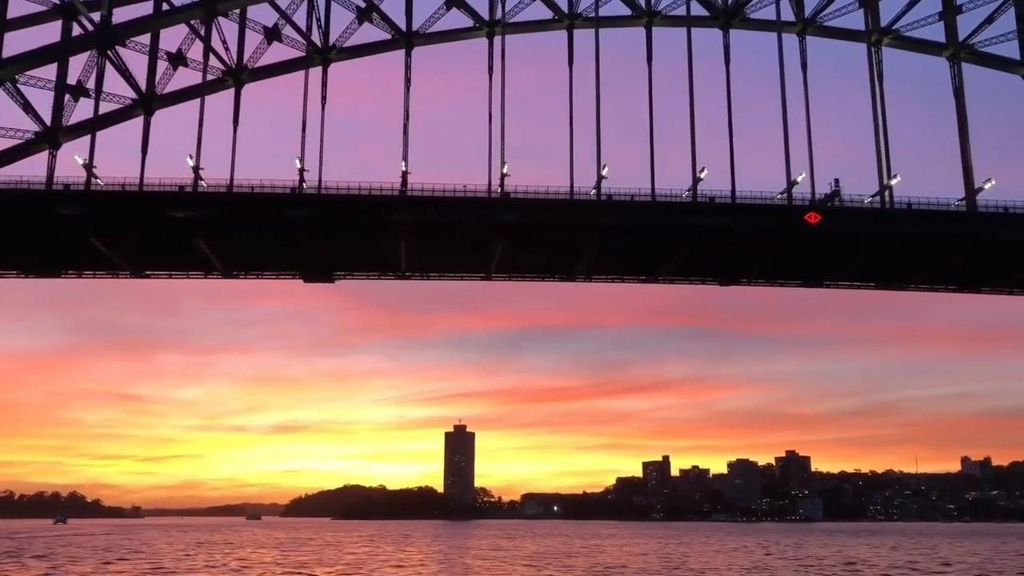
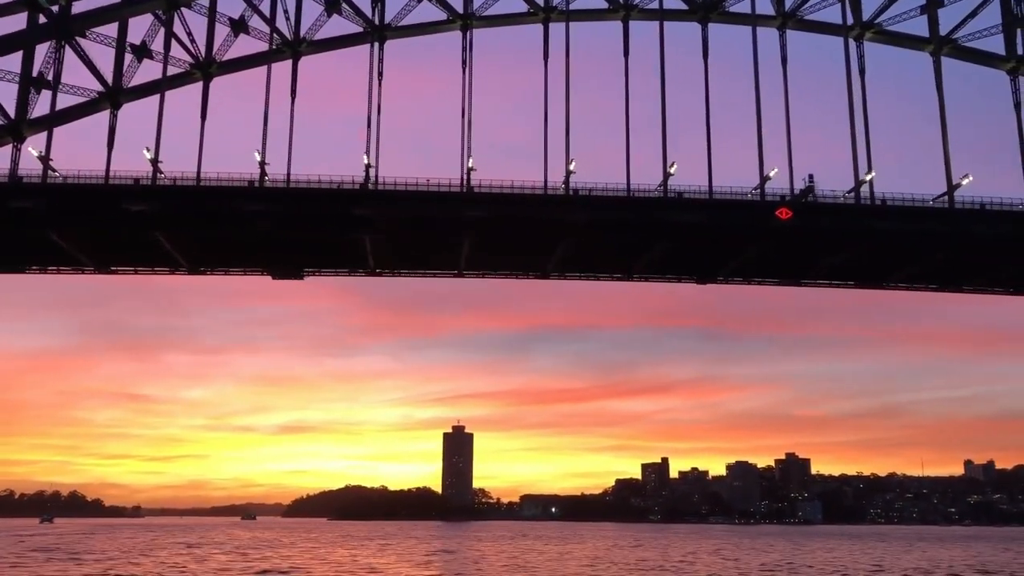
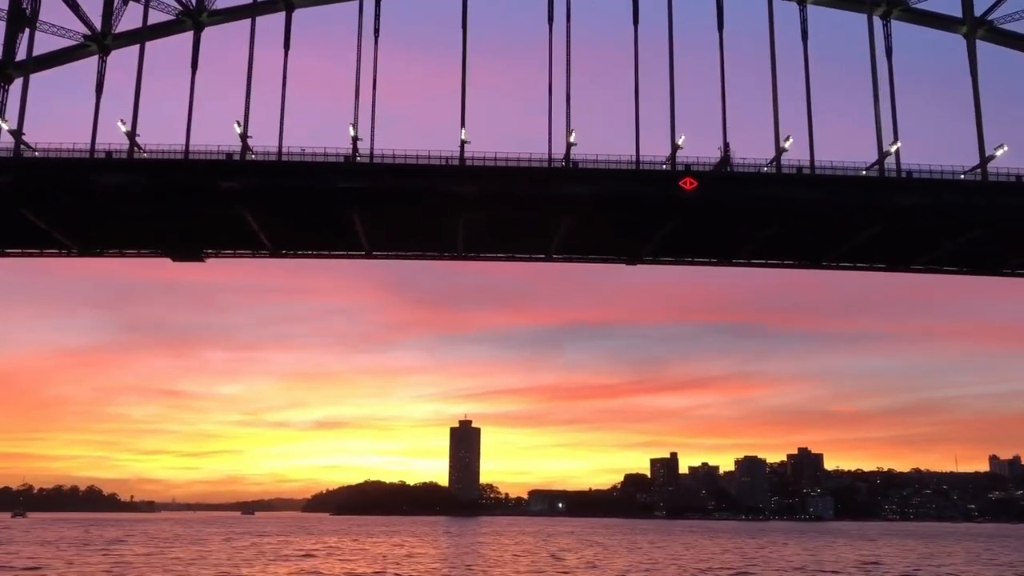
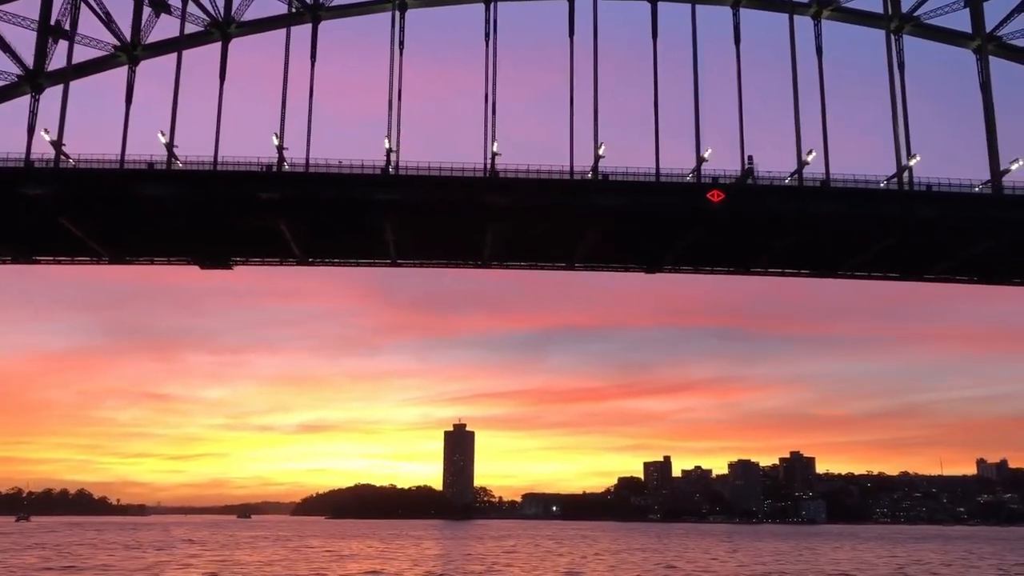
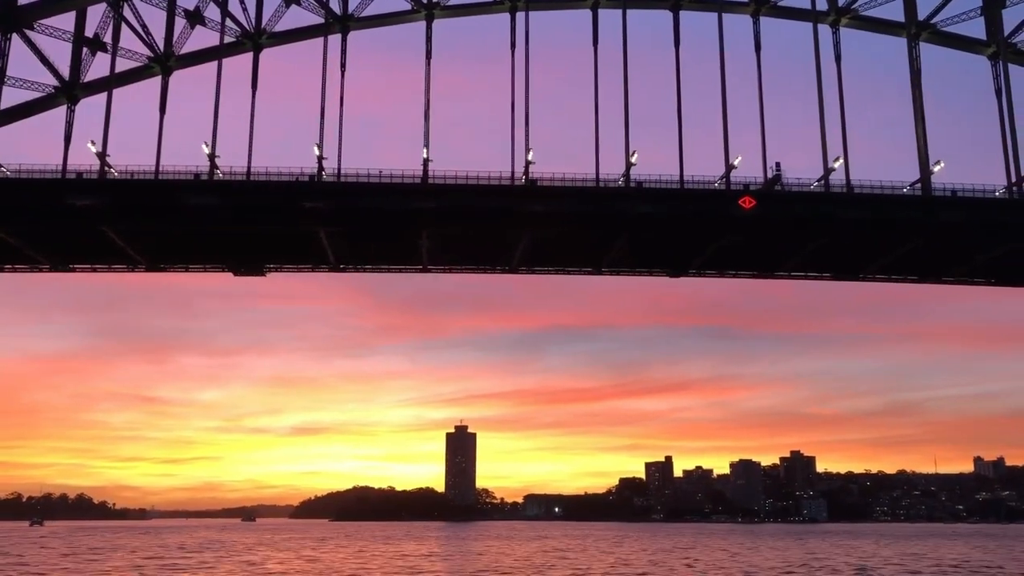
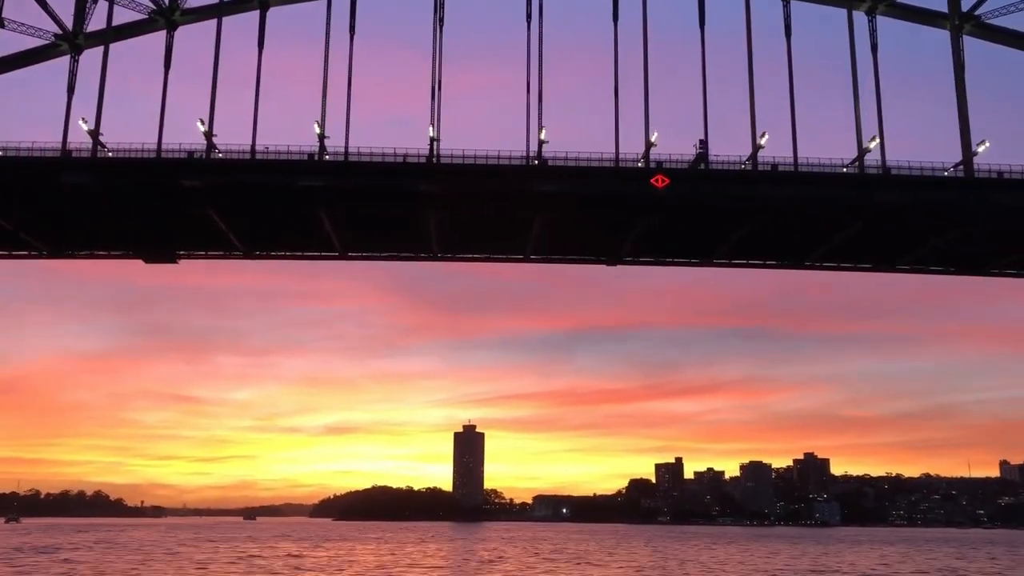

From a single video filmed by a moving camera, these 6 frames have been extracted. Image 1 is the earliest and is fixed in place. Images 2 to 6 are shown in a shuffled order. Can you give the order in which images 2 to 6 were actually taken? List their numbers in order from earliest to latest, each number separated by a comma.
2, 5, 4, 3, 6
